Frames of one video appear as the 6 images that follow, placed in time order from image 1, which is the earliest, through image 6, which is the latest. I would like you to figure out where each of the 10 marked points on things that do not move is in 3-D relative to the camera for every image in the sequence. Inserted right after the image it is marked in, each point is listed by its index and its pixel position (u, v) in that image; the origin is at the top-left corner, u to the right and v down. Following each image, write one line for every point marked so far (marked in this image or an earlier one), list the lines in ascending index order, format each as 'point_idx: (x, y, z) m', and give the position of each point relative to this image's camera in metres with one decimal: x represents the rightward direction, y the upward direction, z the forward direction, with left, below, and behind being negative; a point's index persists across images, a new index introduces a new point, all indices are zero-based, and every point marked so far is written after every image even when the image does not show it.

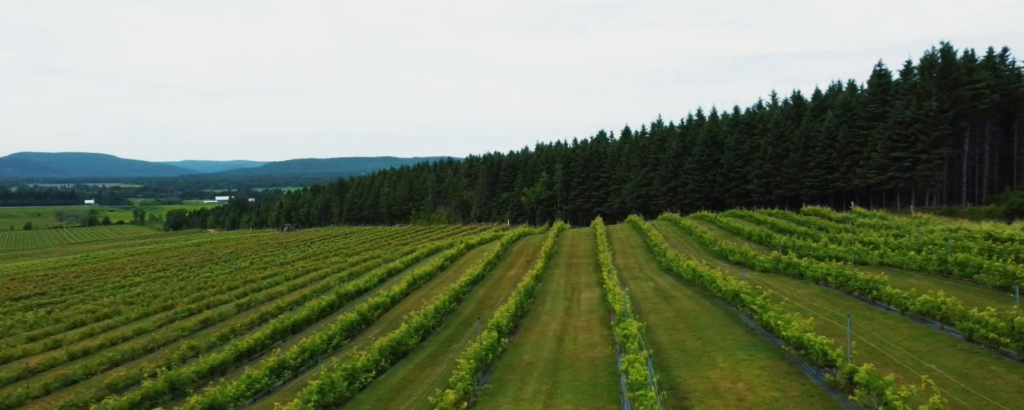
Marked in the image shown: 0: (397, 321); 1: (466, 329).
0: (-3.1, -3.3, +18.8) m
1: (-1.0, -3.0, +16.0) m
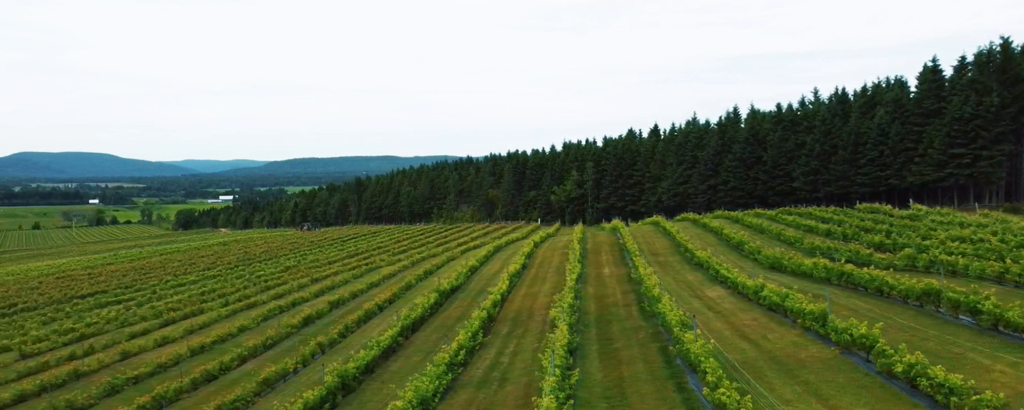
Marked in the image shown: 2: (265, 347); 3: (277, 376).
0: (+0.4, -3.2, +18.8) m
1: (+2.4, -2.9, +15.9) m
2: (-7.4, -4.2, +20.0) m
3: (-5.5, -4.0, +15.7) m
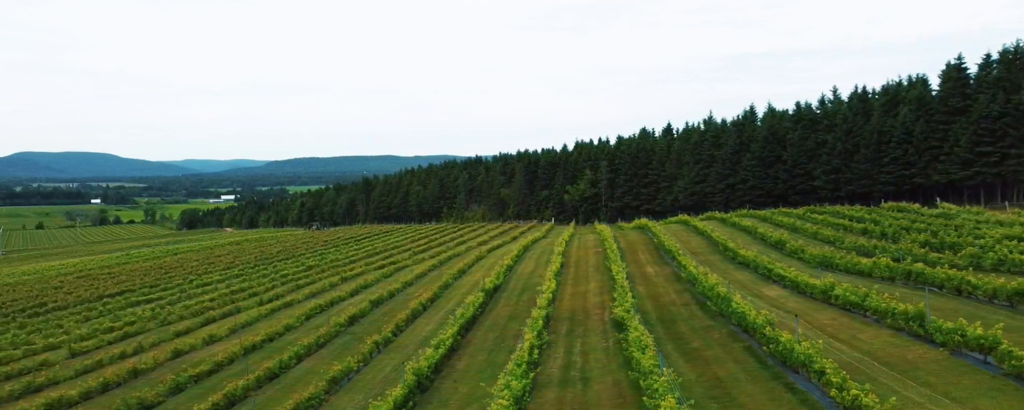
0: (+2.0, -3.2, +18.7) m
1: (+3.9, -2.9, +15.8) m
2: (-5.8, -4.2, +20.0) m
3: (-4.0, -4.0, +15.7) m
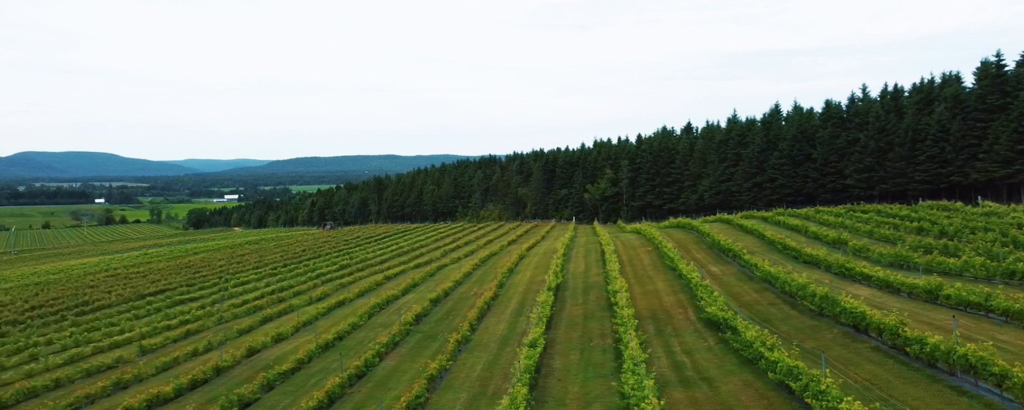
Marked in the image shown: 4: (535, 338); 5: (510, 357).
0: (+4.3, -3.1, +18.4) m
1: (+6.2, -2.8, +15.5) m
2: (-3.5, -4.1, +20.0) m
3: (-1.8, -3.9, +15.6) m
4: (+0.6, -3.3, +16.5) m
5: (0.0, -3.9, +17.5) m
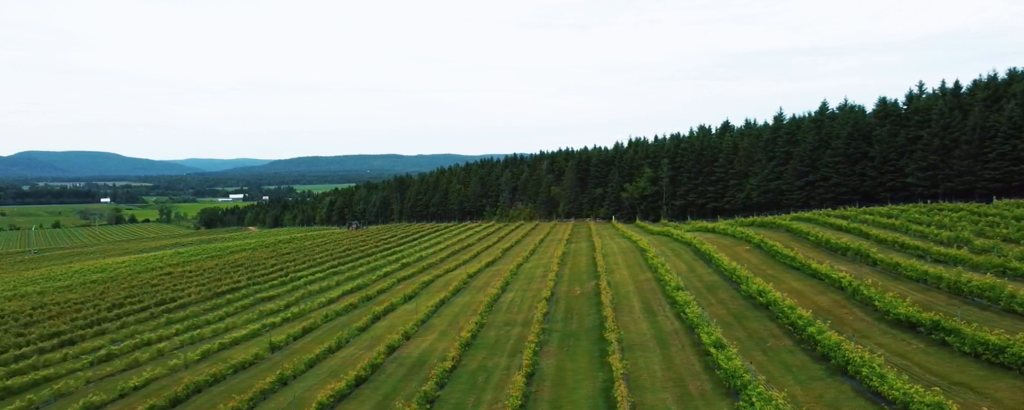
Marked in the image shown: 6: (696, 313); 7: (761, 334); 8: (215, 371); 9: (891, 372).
0: (+8.7, -3.0, +17.8) m
1: (+10.4, -2.7, +14.8) m
2: (+1.0, -4.1, +19.7) m
3: (+2.5, -3.8, +15.2) m
4: (+4.9, -3.2, +16.1) m
5: (+4.4, -3.8, +17.0) m
6: (+5.5, -3.1, +19.6) m
7: (+6.7, -3.4, +18.0) m
8: (-8.5, -4.8, +19.3) m
9: (+6.8, -3.0, +11.9) m
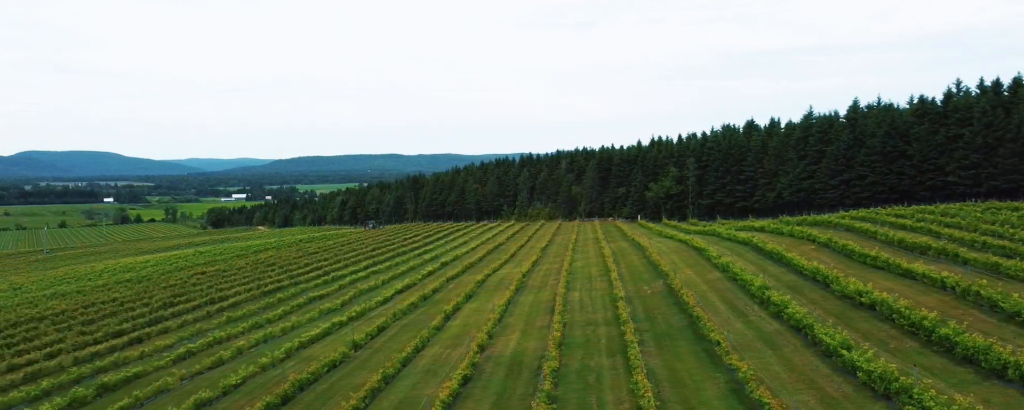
0: (+11.5, -3.0, +17.3) m
1: (+13.2, -2.7, +14.2) m
2: (+3.9, -4.0, +19.4) m
3: (+5.3, -3.8, +14.9) m
4: (+7.7, -3.1, +15.7) m
5: (+7.2, -3.8, +16.6) m
6: (+8.4, -3.1, +19.2) m
7: (+9.5, -3.4, +17.5) m
8: (-5.6, -4.7, +19.2) m
9: (+9.5, -2.9, +11.4) m
